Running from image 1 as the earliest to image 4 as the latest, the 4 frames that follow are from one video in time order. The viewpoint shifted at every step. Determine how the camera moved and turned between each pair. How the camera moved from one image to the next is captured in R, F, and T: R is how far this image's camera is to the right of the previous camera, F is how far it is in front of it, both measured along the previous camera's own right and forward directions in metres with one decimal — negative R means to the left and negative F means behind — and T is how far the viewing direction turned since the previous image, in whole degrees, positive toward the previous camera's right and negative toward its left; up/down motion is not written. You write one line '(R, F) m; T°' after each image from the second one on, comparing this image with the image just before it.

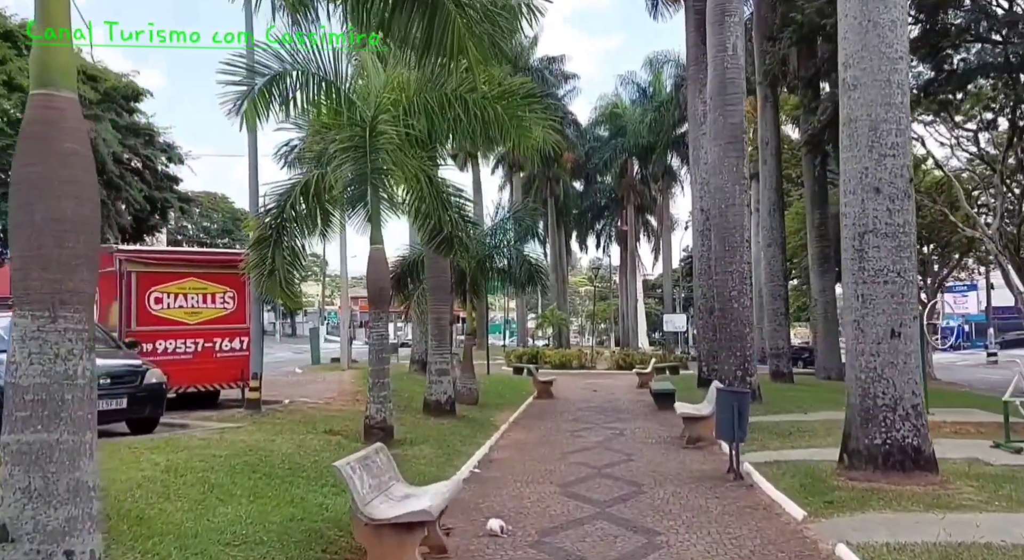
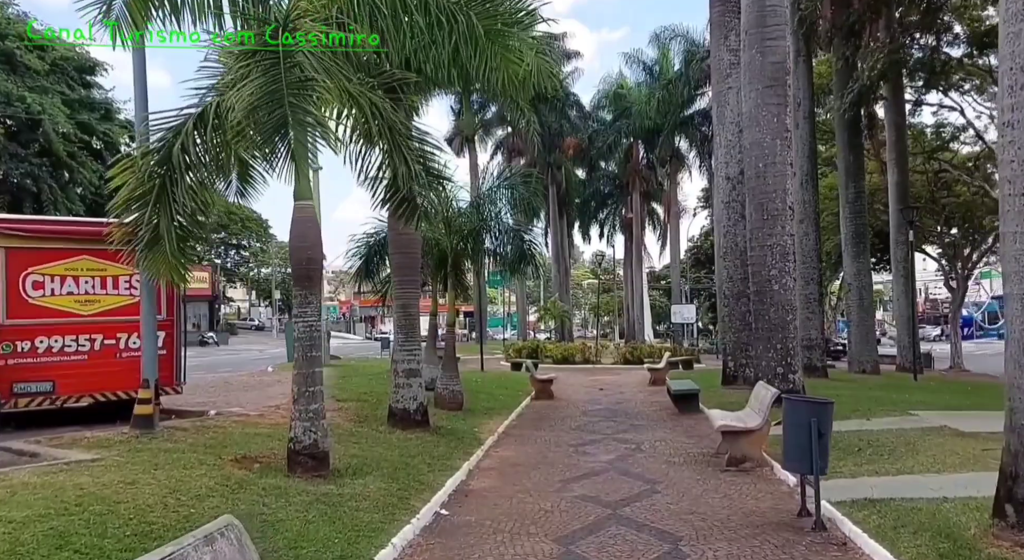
(+0.2, +2.9) m; 0°
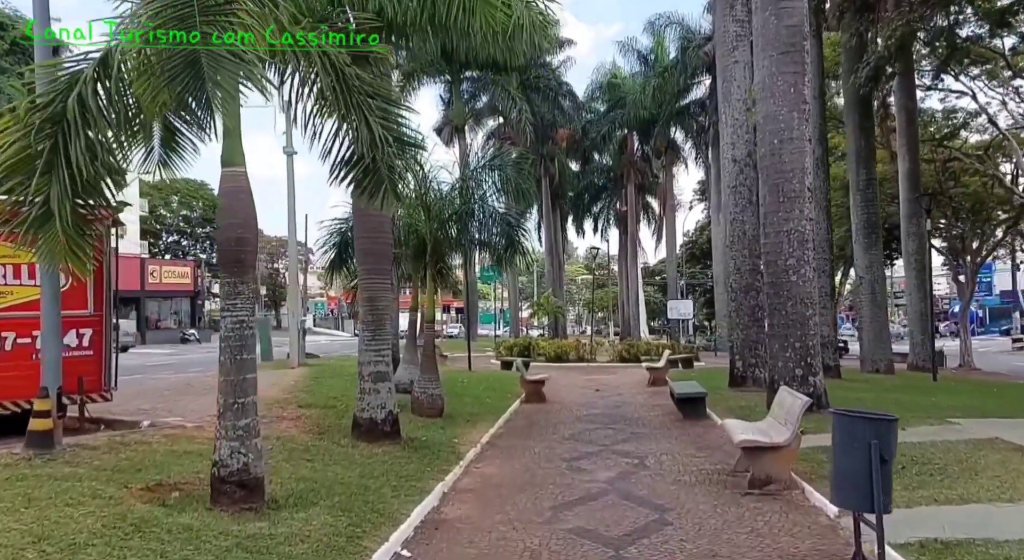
(+0.1, +1.5) m; 0°
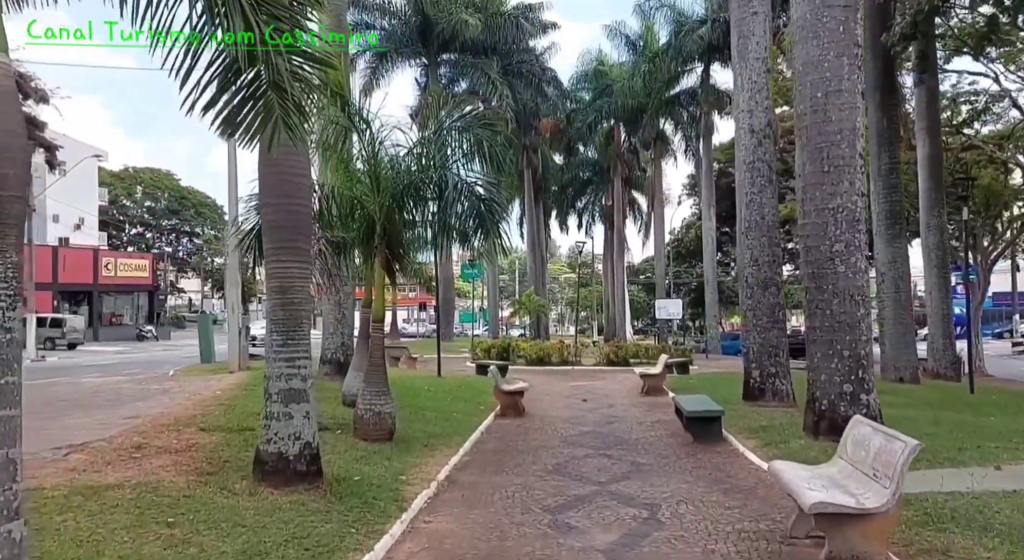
(+0.2, +2.6) m; +1°
